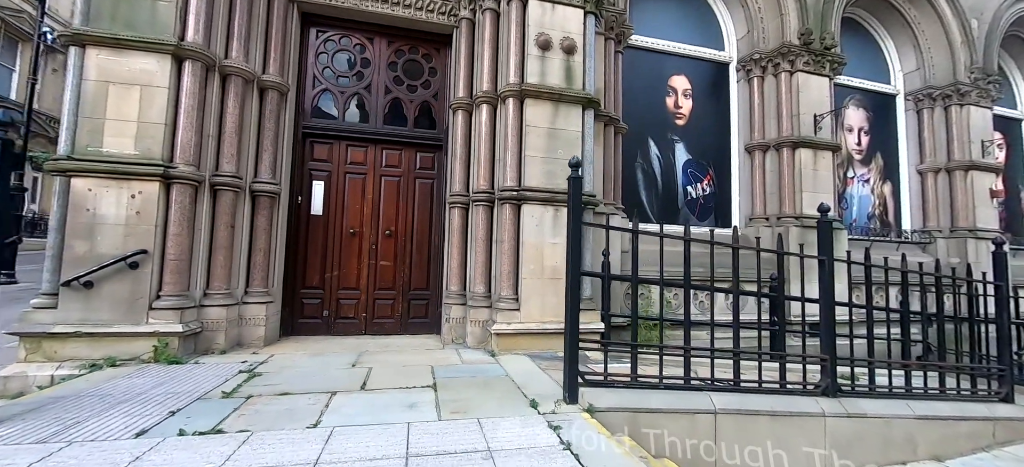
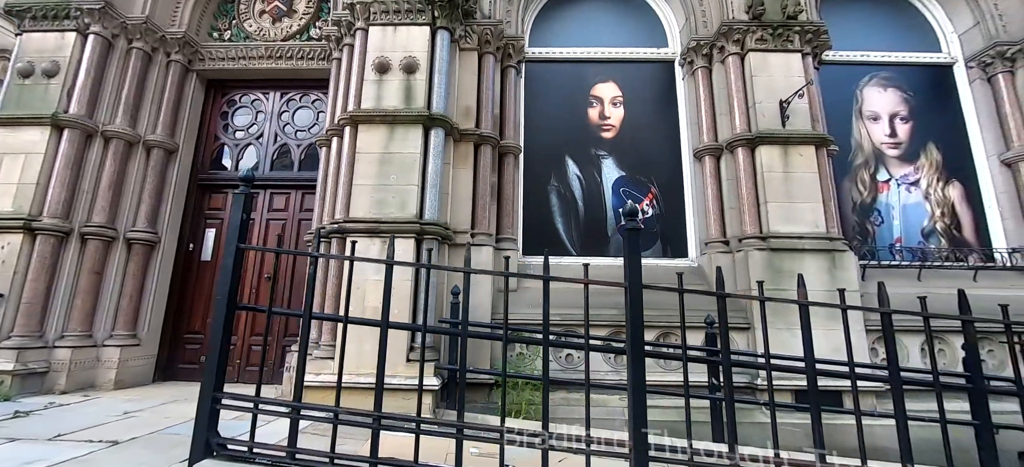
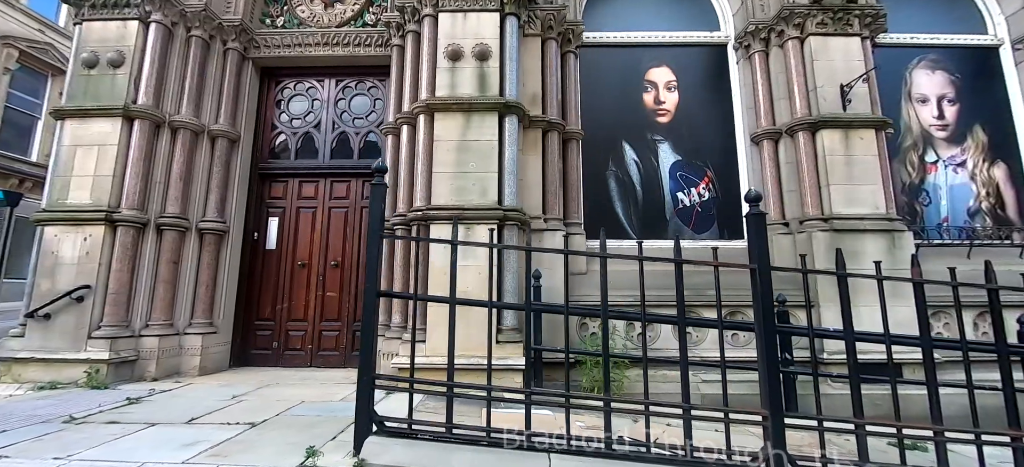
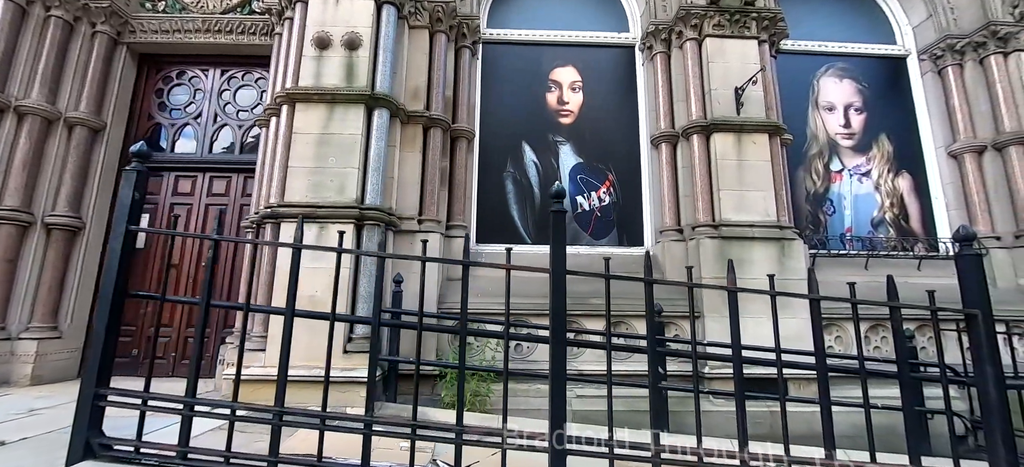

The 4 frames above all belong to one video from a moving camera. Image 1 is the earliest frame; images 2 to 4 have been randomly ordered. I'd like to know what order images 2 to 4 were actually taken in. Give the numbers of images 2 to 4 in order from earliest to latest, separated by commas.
3, 2, 4
